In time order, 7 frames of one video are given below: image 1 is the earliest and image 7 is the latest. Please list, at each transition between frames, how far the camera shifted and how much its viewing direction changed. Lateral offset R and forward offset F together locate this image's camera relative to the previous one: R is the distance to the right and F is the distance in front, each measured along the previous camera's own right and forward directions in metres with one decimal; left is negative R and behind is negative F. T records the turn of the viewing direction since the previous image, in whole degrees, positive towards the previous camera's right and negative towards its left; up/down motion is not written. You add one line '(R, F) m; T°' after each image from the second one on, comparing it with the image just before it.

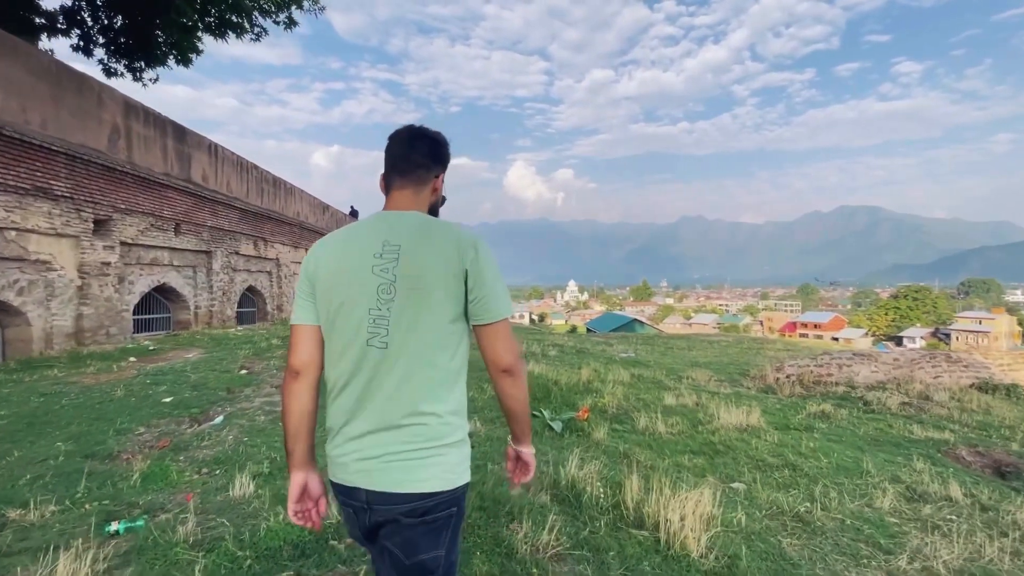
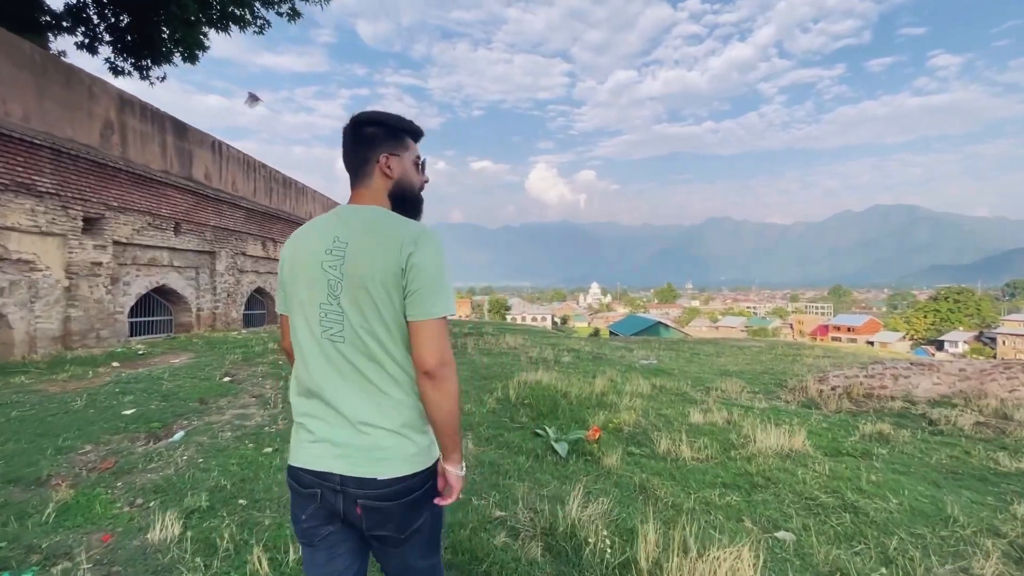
(+0.2, +0.7) m; -3°
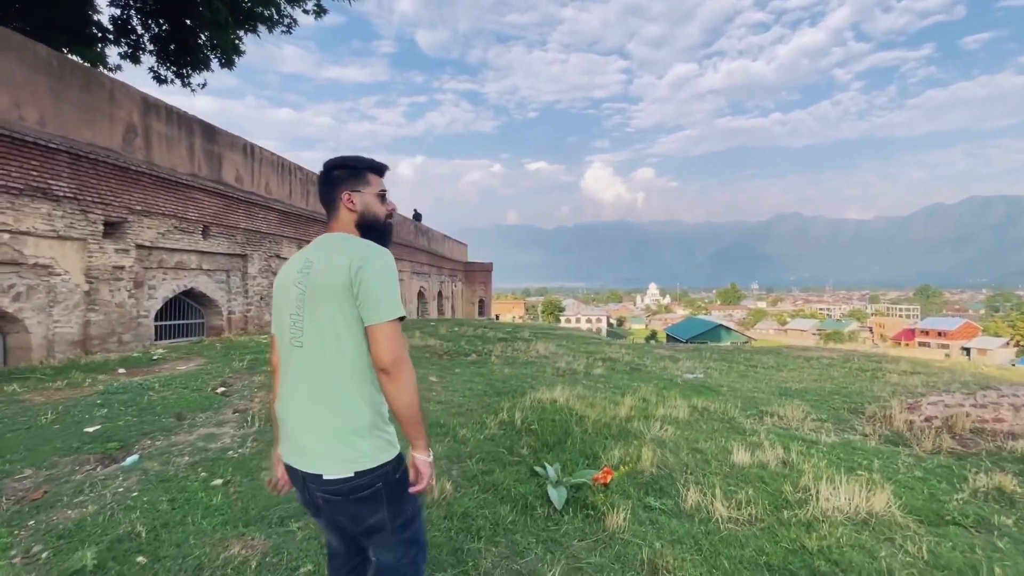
(+0.5, +0.8) m; -7°
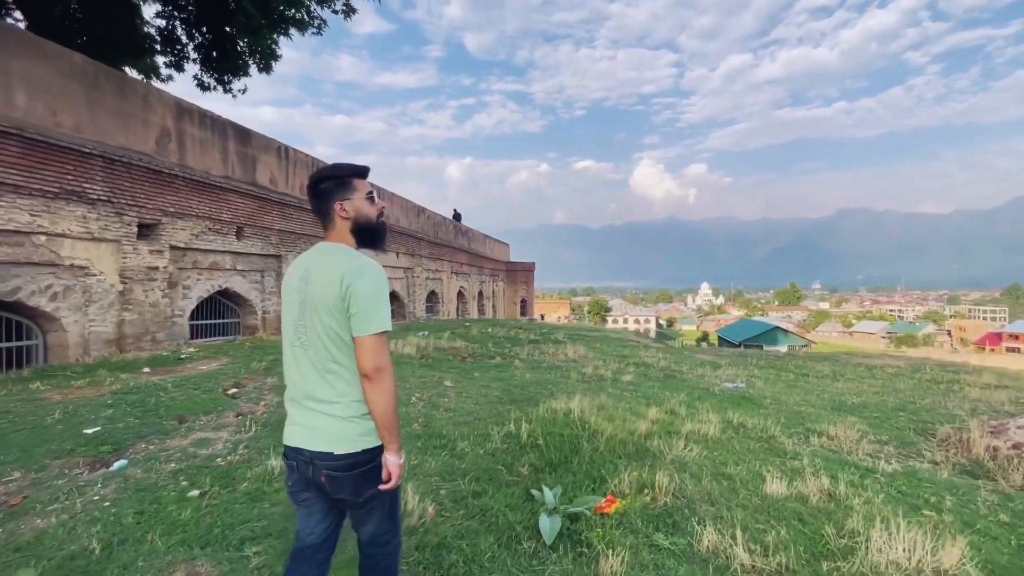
(+0.3, +0.4) m; -6°
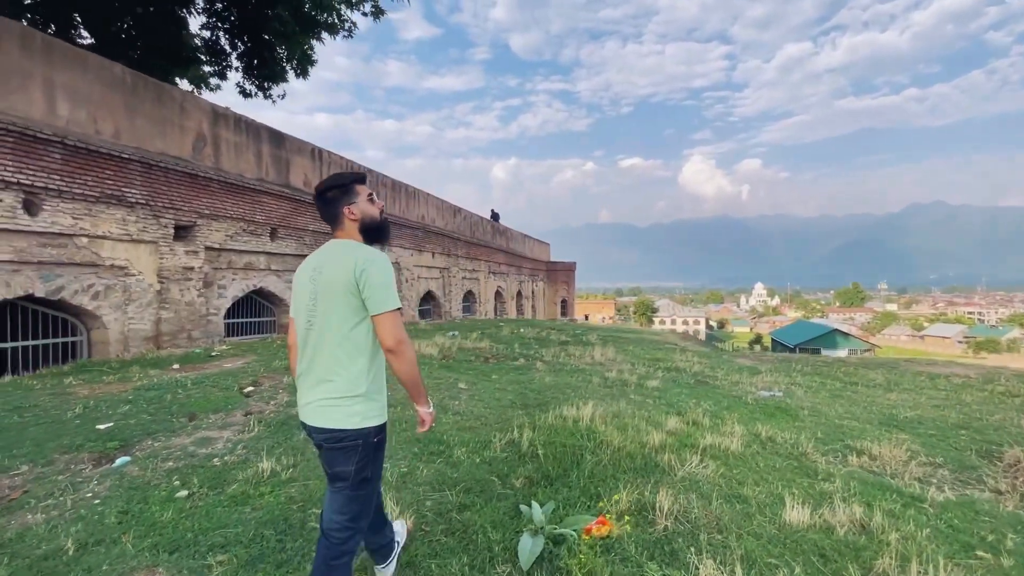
(+0.3, +0.2) m; -5°
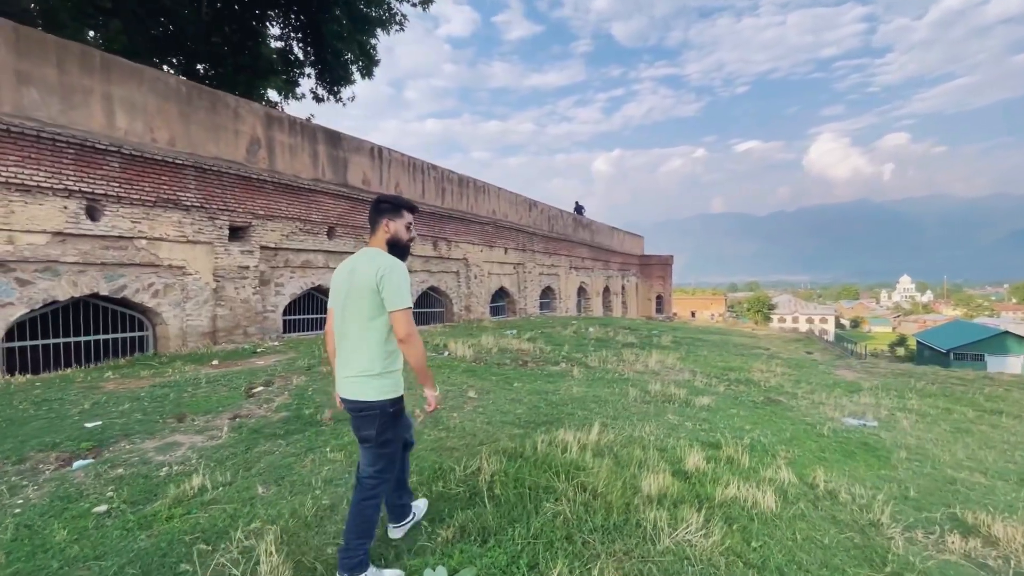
(+0.9, +0.8) m; -12°
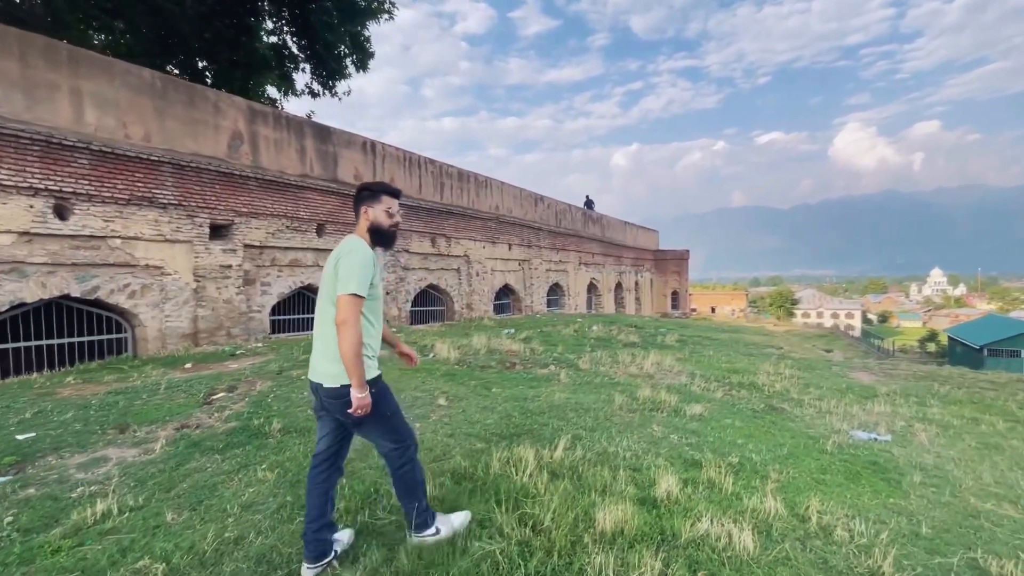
(+0.5, +0.4) m; -2°
